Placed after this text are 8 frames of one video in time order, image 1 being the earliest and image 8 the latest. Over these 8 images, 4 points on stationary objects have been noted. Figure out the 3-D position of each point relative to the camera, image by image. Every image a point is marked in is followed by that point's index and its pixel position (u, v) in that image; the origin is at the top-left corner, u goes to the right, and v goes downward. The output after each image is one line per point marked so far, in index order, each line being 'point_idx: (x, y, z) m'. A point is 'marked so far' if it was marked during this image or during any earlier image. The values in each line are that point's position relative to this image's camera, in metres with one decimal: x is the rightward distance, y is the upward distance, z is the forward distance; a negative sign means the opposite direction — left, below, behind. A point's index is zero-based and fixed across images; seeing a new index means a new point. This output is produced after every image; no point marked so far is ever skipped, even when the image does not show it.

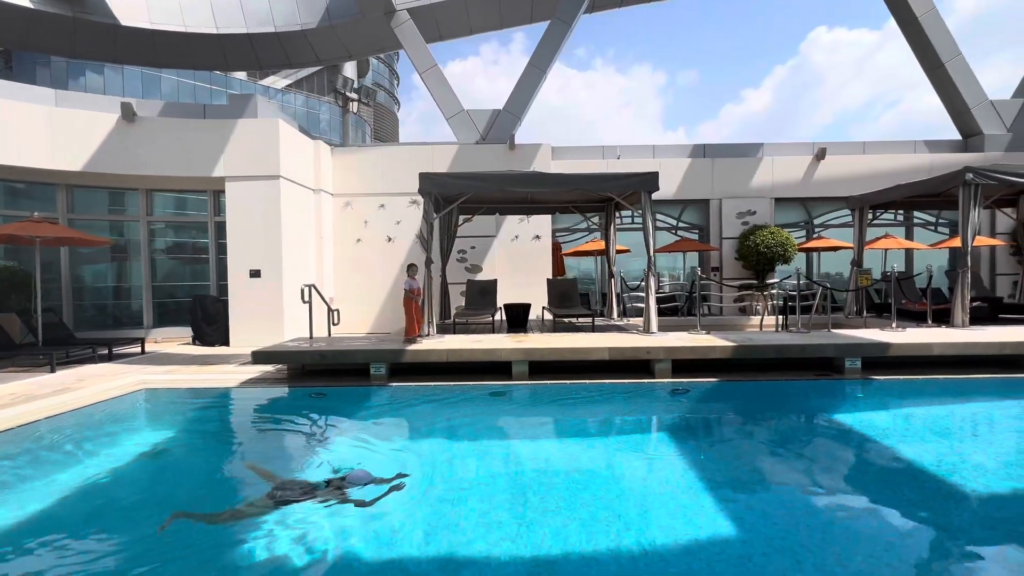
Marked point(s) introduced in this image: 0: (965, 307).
0: (+8.0, -0.3, +8.0) m
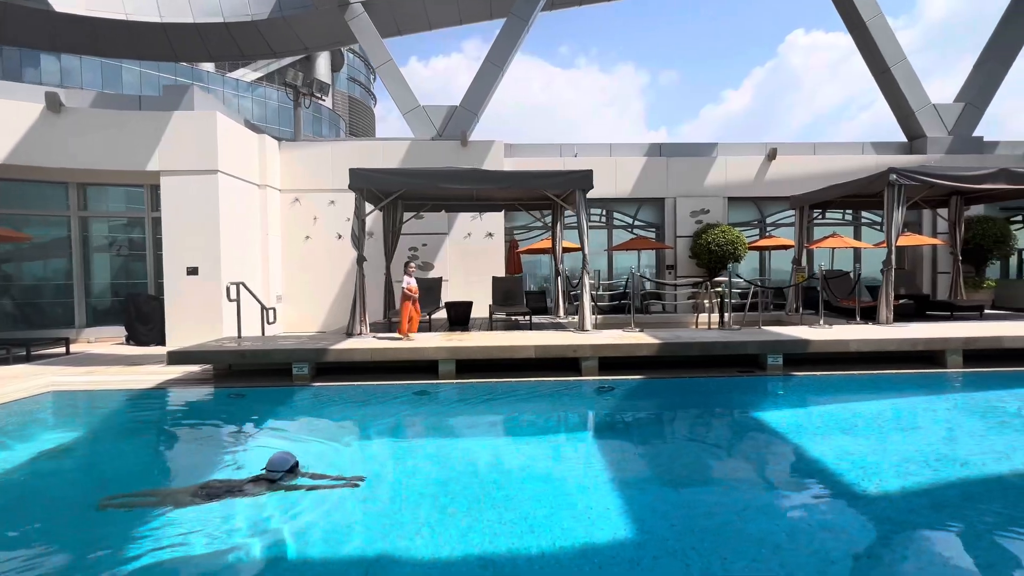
0: (+6.9, -0.3, +8.2) m
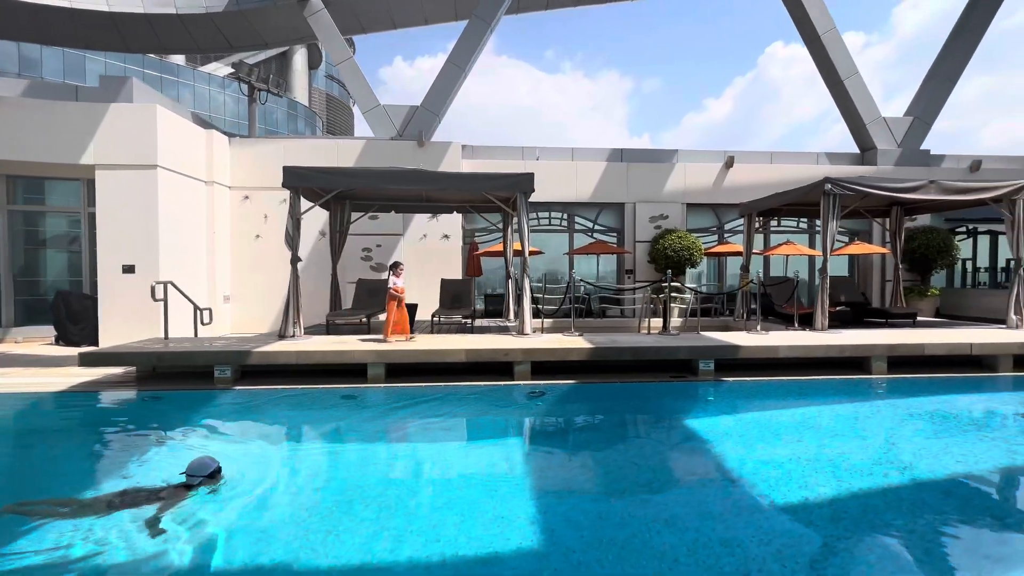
0: (+5.8, -0.4, +8.4) m
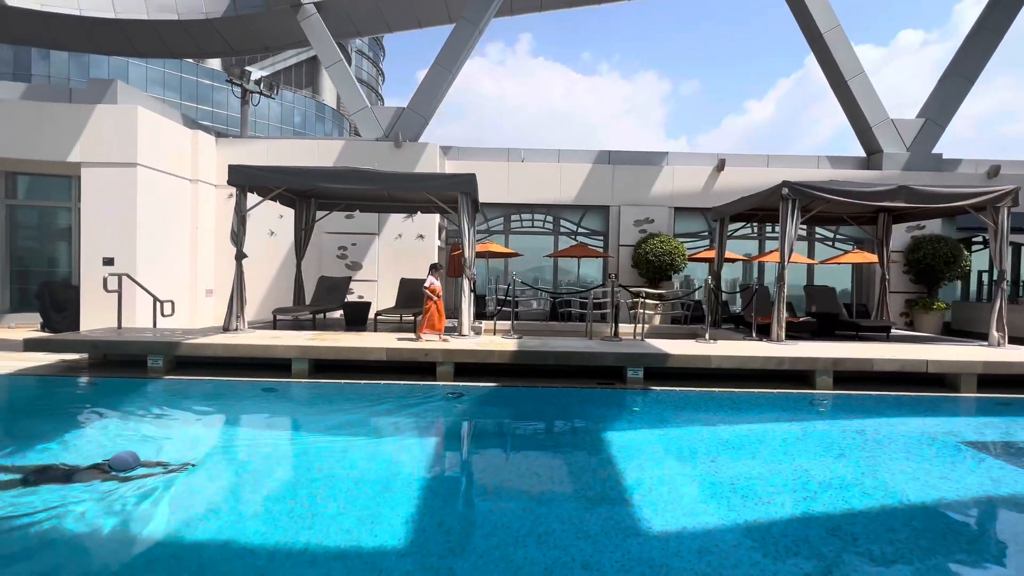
0: (+4.8, -0.6, +8.0) m
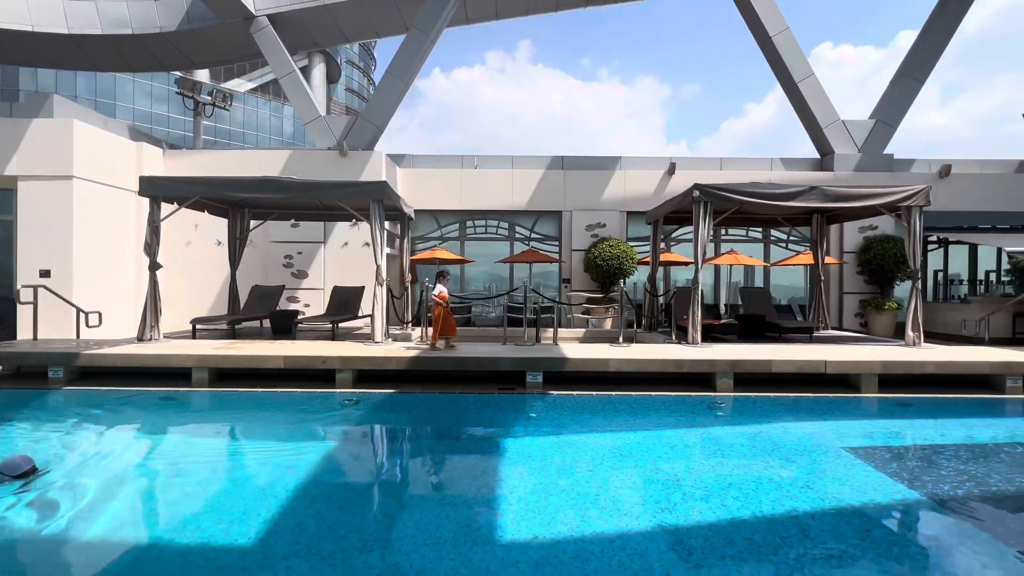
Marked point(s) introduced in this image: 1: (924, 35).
0: (+3.3, -0.6, +8.0) m
1: (+13.1, +8.1, +14.3) m
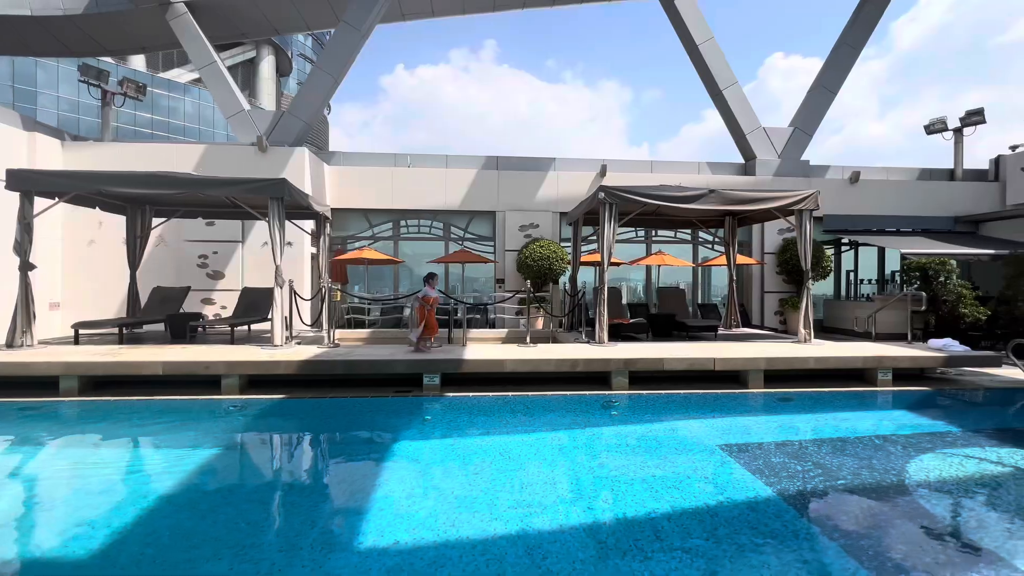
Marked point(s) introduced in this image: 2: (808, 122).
0: (+1.6, -0.6, +8.1) m
1: (+11.0, +8.1, +15.2) m
2: (+10.1, +5.6, +15.3) m
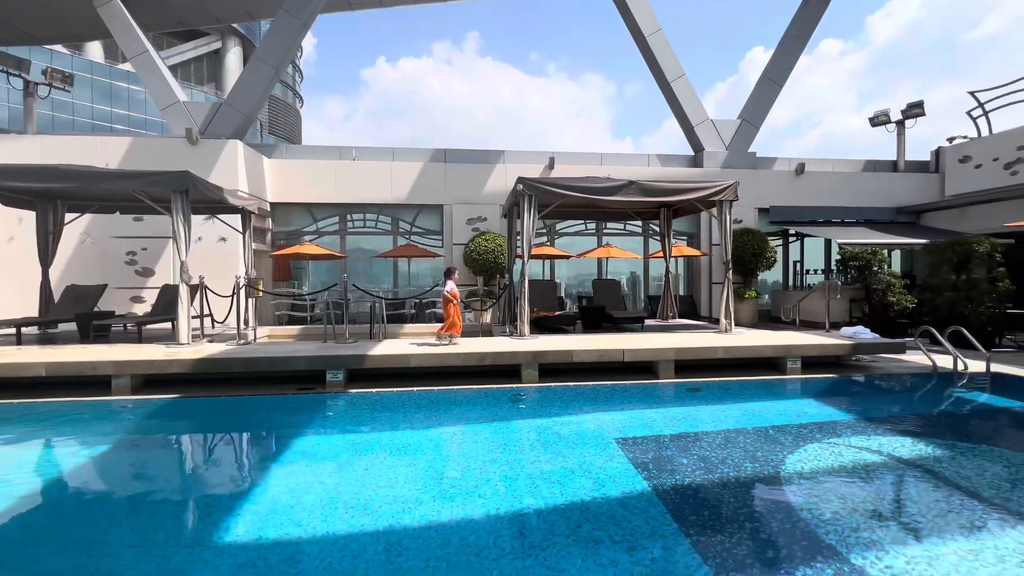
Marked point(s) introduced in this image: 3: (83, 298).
0: (+0.2, -0.5, +8.0) m
1: (+9.2, +8.4, +15.3) m
2: (+8.3, +6.0, +15.4) m
3: (-8.5, -0.2, +9.0) m
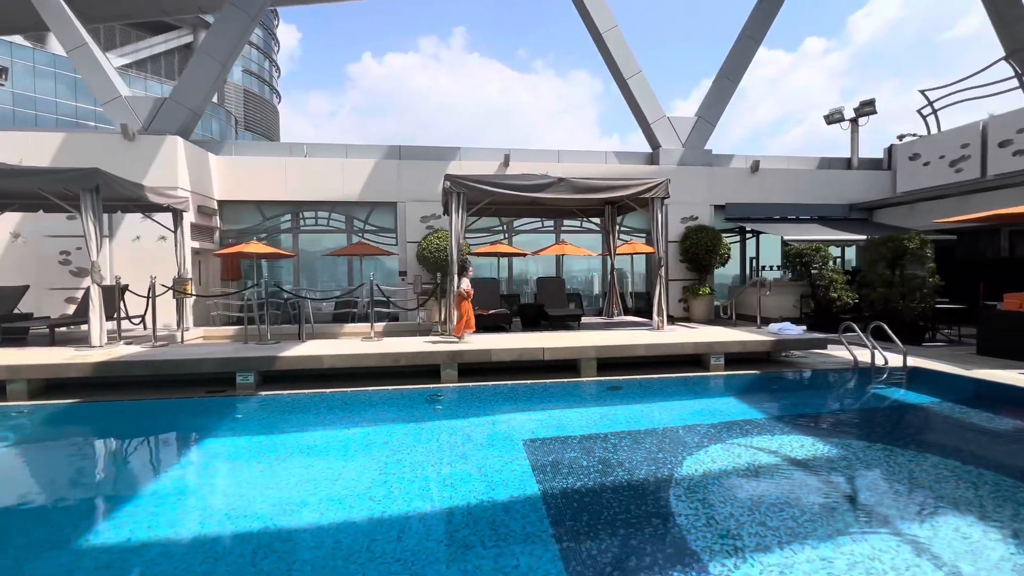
0: (-1.0, -0.5, +8.0) m
1: (+7.7, +8.5, +15.4) m
2: (+6.9, +6.1, +15.5) m
3: (-9.7, -0.2, +8.7) m
